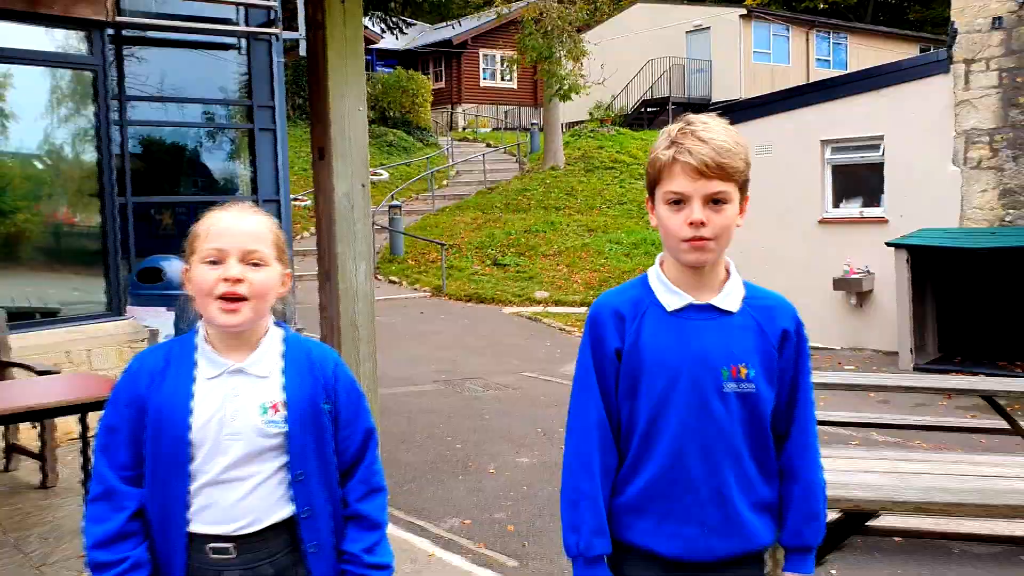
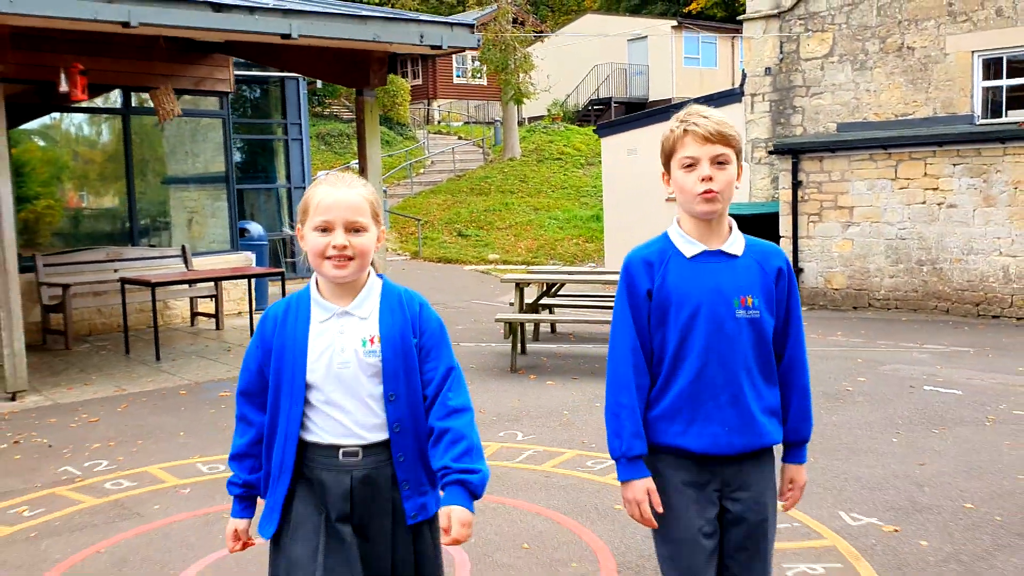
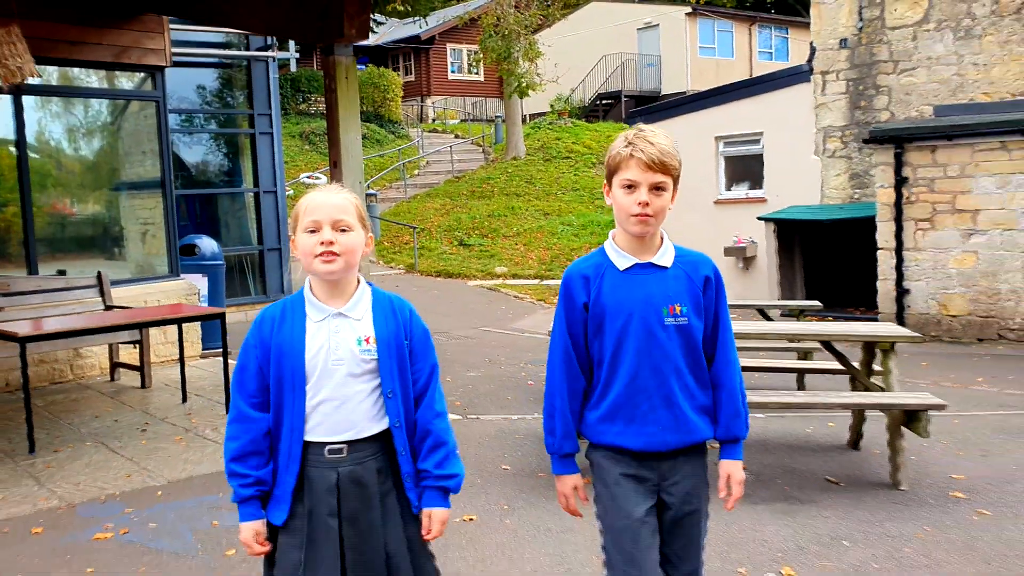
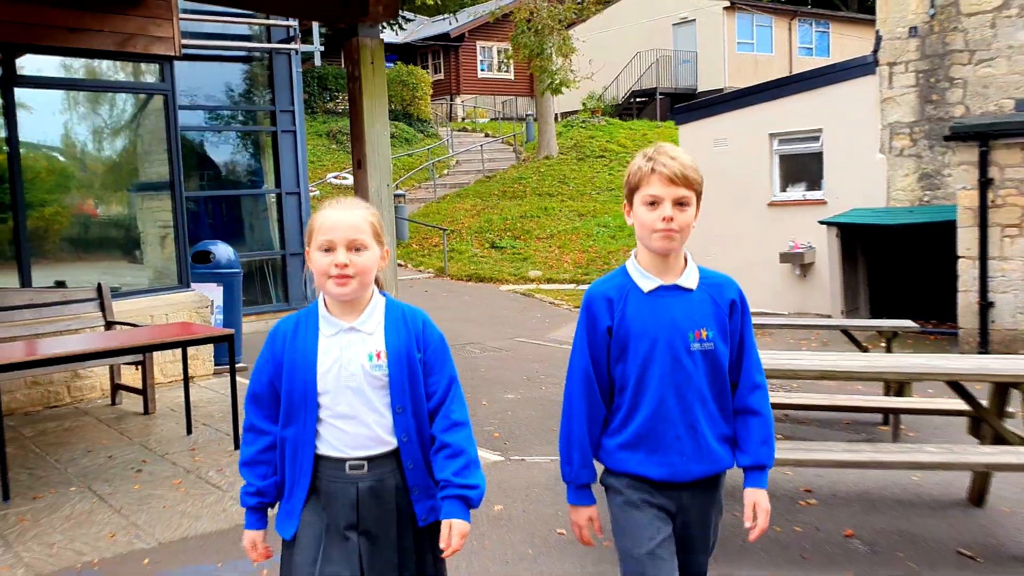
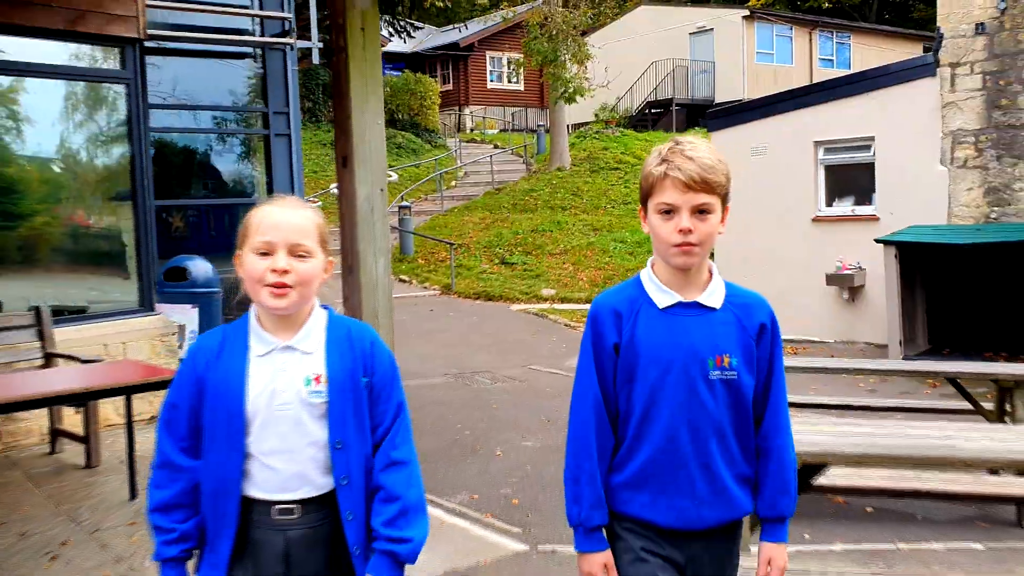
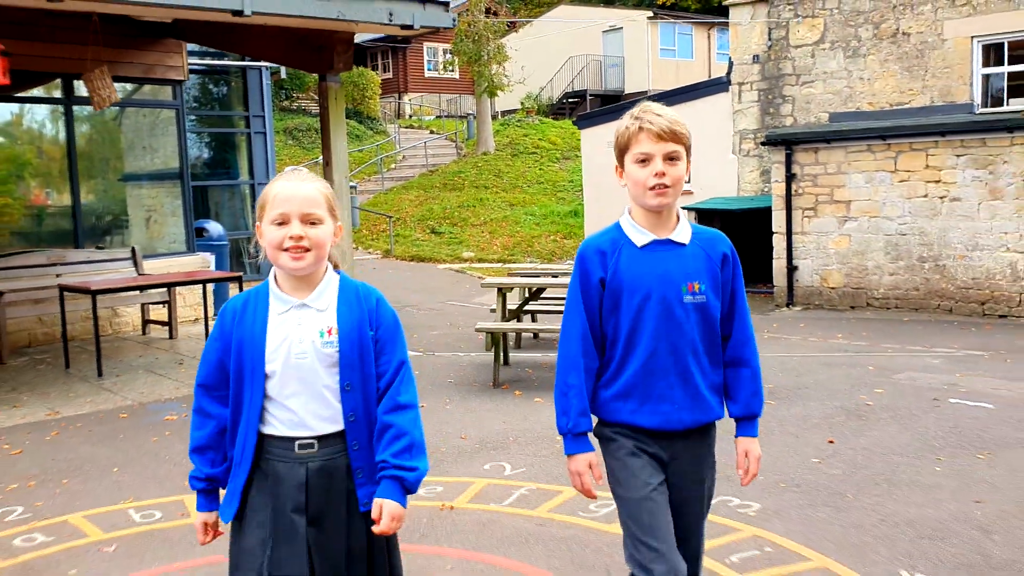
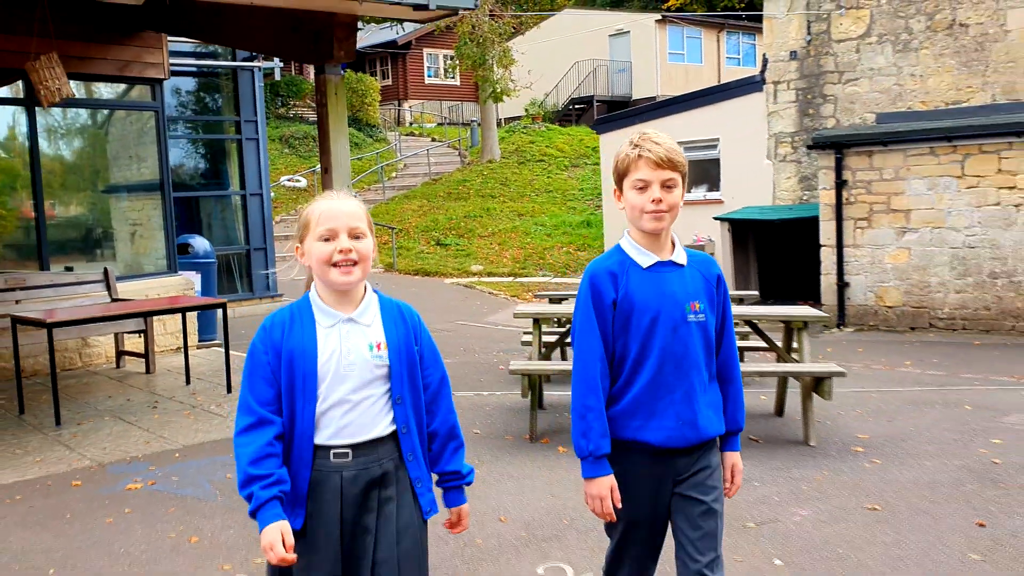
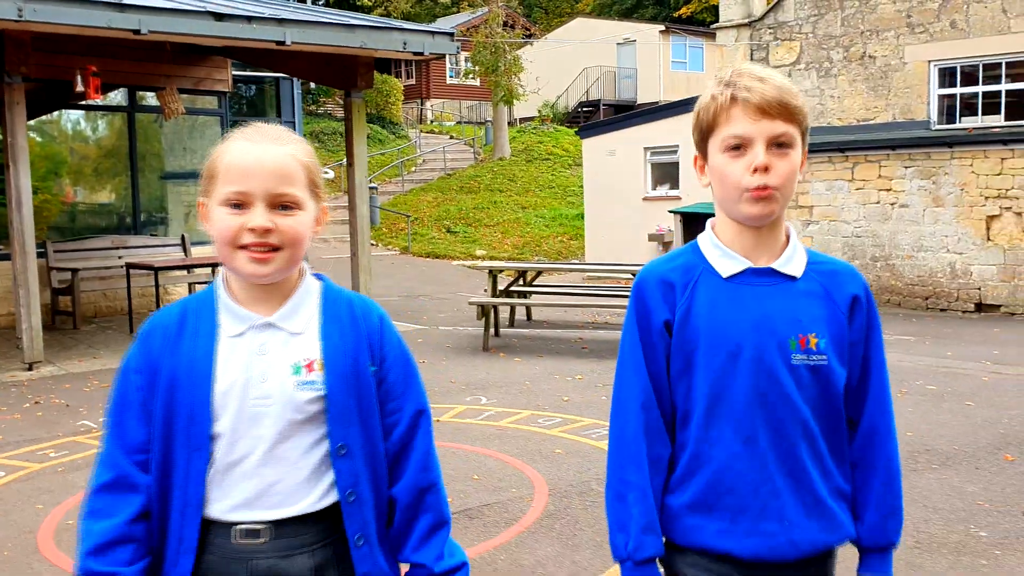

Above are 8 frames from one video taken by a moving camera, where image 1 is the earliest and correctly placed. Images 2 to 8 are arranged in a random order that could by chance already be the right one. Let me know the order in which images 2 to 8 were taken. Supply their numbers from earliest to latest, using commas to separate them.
5, 4, 3, 7, 6, 2, 8
